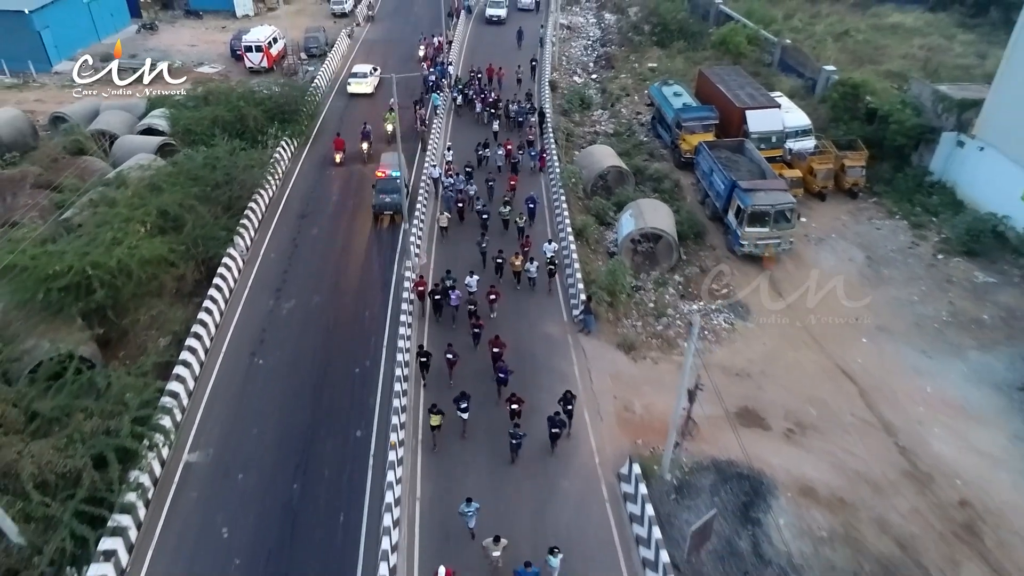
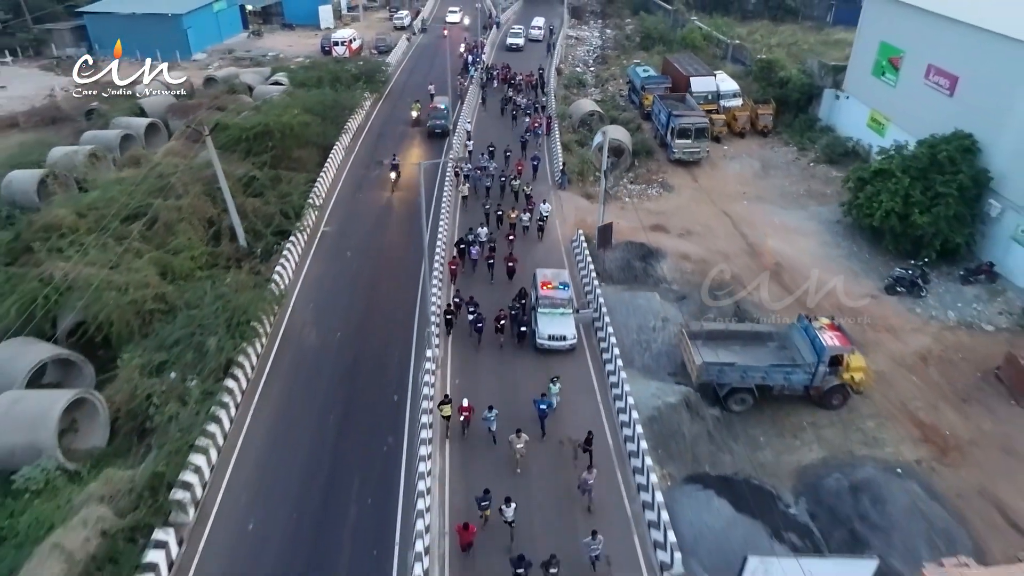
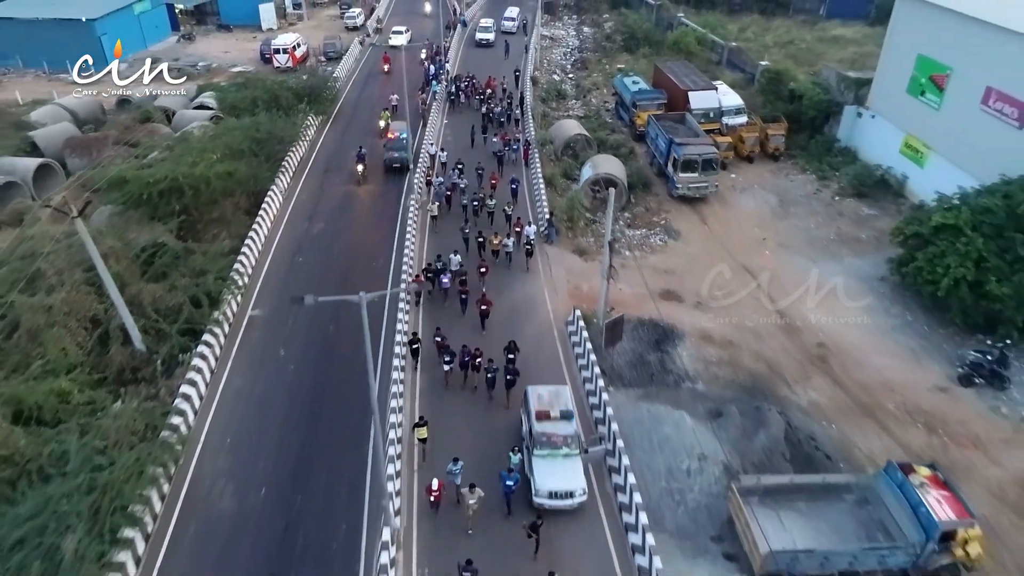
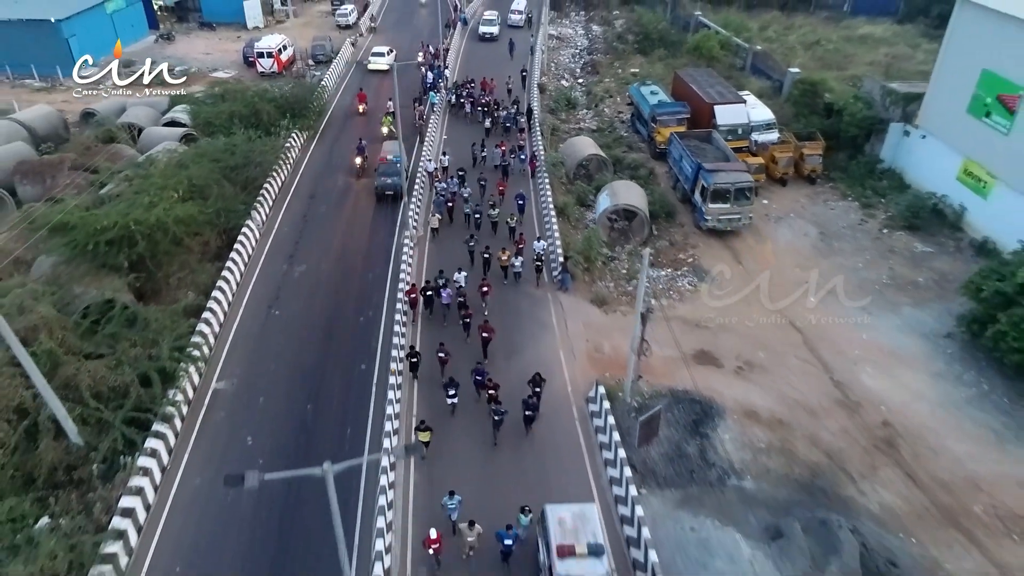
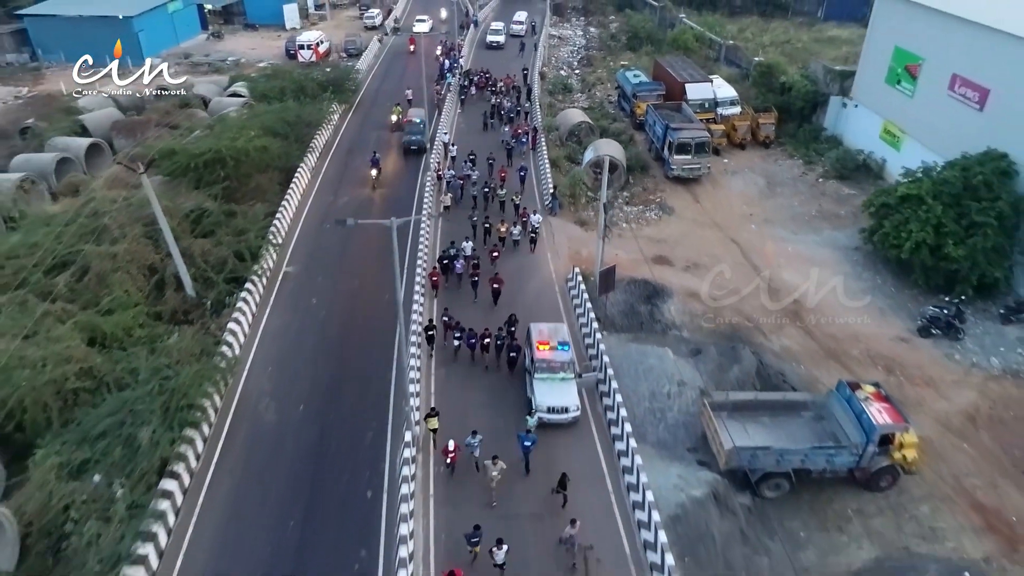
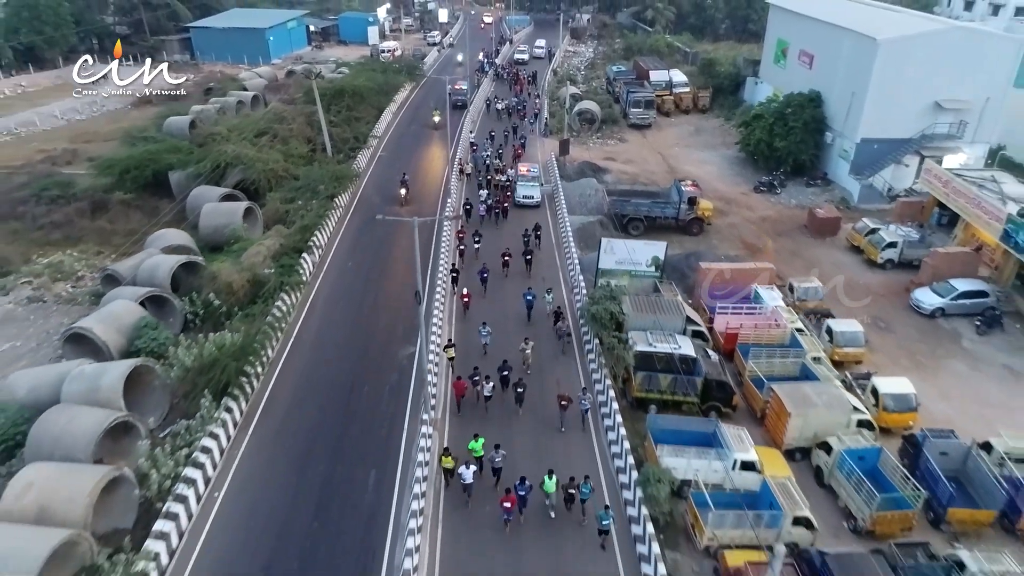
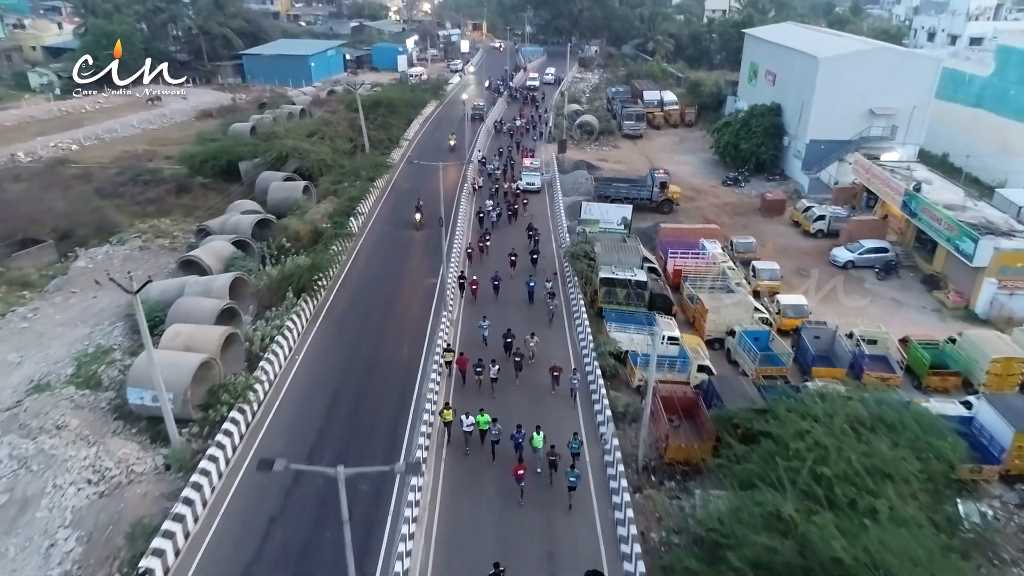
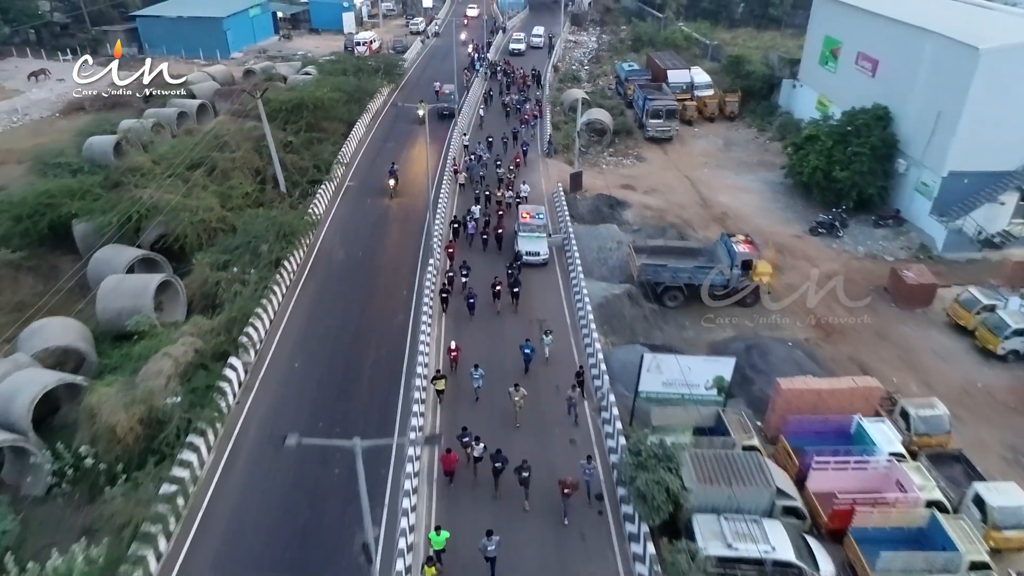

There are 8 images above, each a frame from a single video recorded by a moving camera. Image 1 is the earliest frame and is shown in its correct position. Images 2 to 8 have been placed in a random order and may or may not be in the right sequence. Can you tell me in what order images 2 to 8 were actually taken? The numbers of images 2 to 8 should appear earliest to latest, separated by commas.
4, 3, 5, 2, 8, 6, 7
